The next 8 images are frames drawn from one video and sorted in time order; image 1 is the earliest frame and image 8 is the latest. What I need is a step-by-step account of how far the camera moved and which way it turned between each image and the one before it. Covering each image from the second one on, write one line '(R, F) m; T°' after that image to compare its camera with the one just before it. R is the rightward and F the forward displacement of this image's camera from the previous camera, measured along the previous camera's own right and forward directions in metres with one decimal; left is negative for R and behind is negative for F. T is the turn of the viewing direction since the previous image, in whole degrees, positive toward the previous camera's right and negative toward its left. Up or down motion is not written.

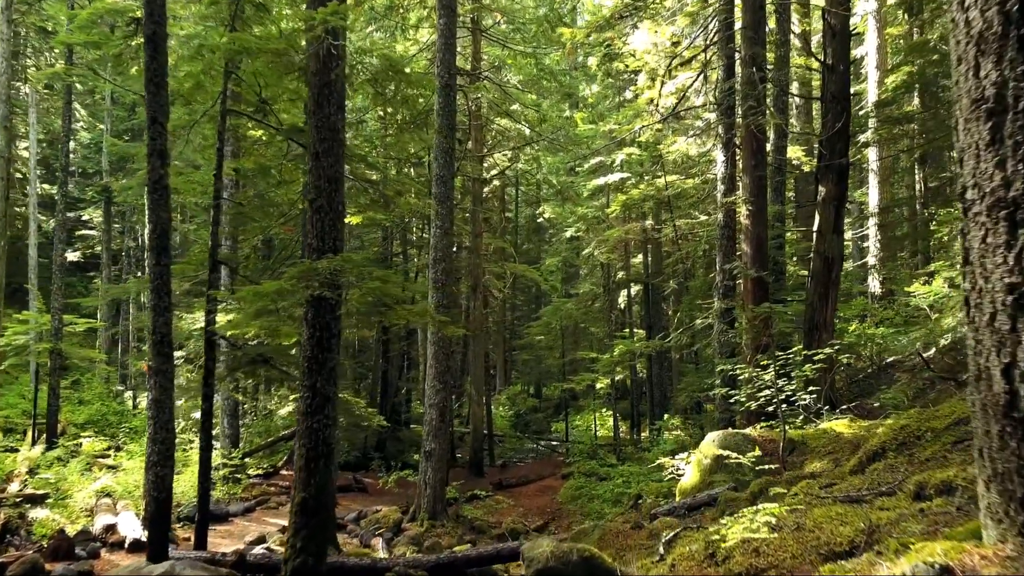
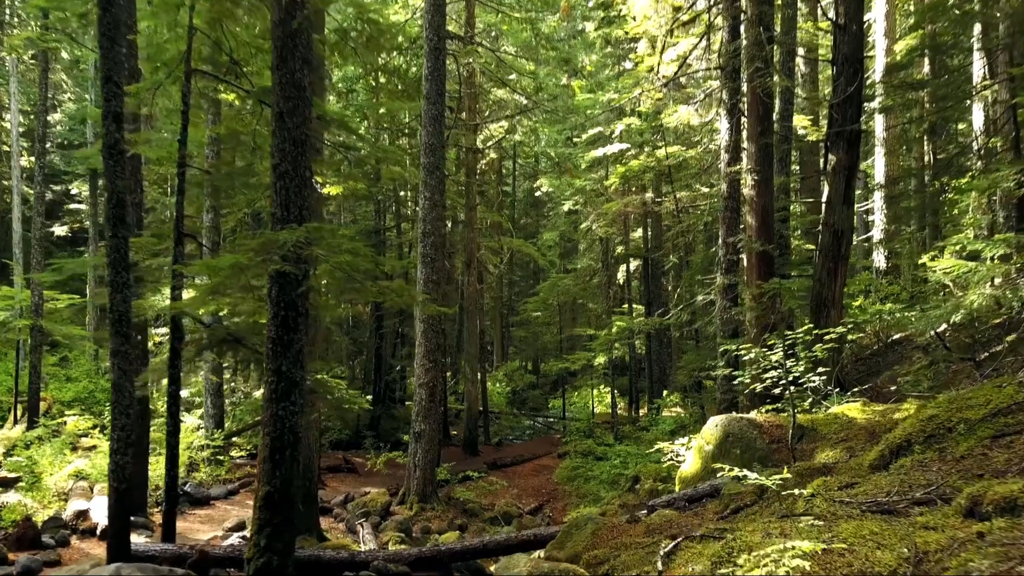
(+0.1, +0.5) m; 0°
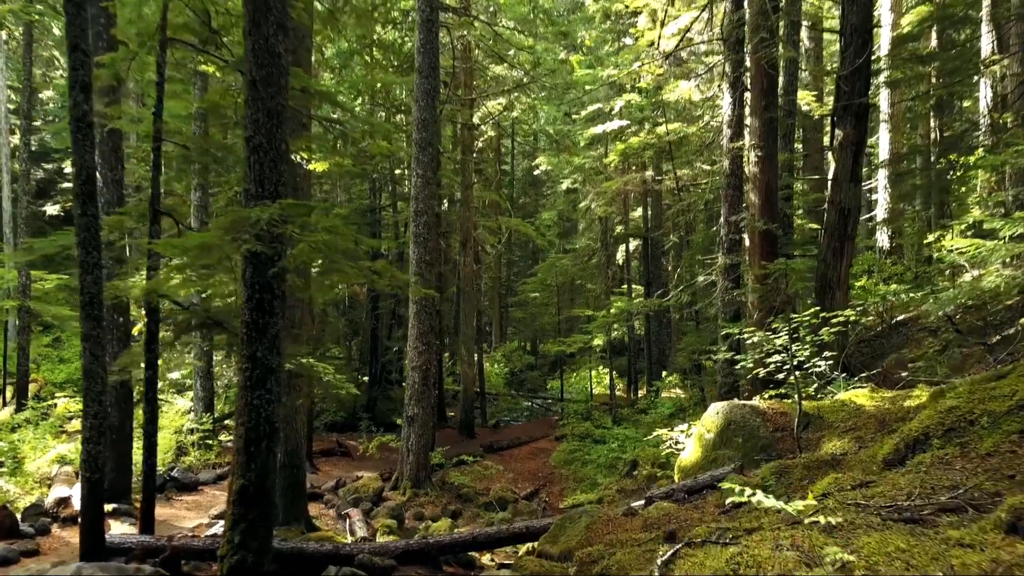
(+0.1, +0.3) m; 0°
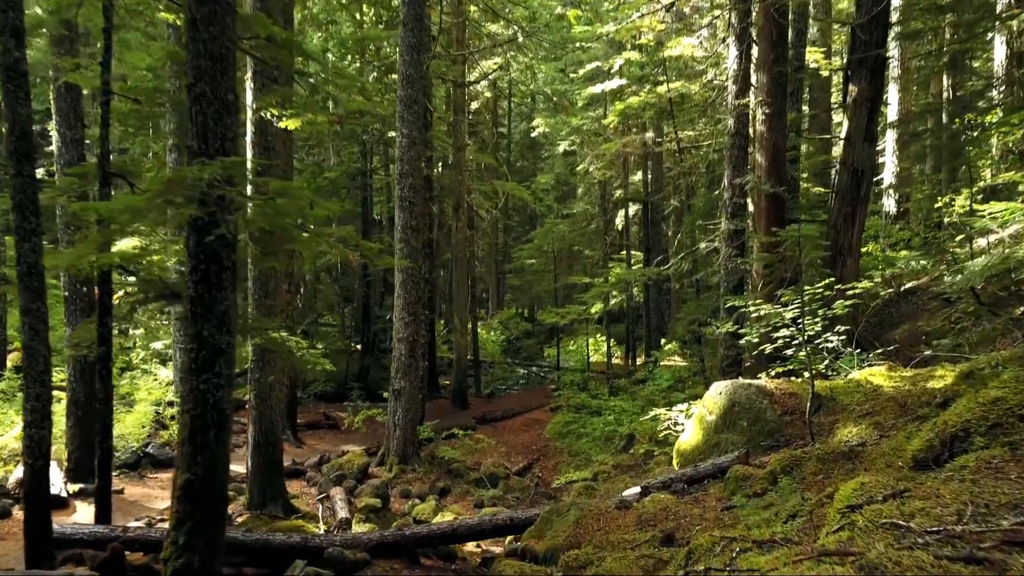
(+0.1, +0.6) m; 0°
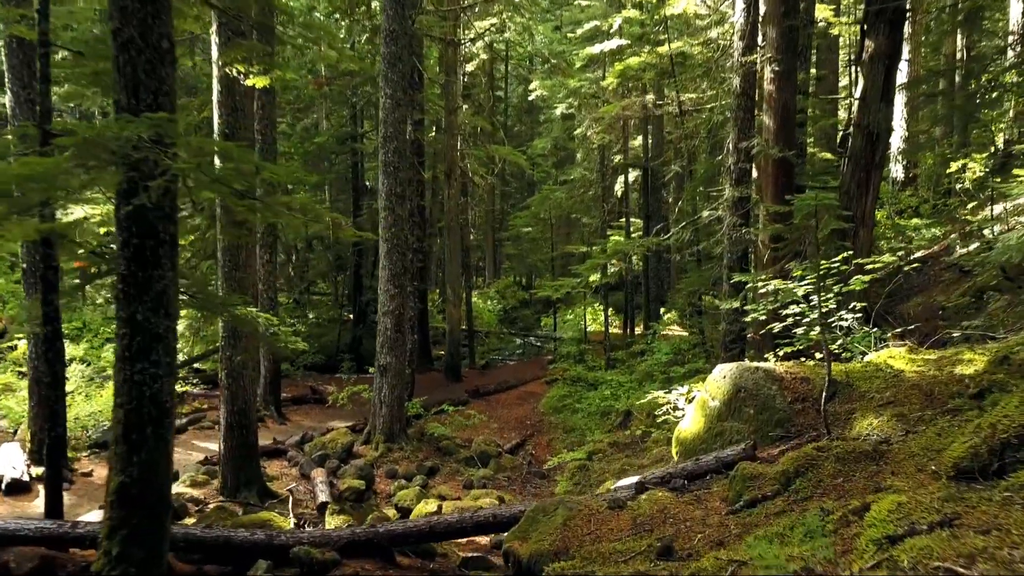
(+0.1, +0.5) m; 0°
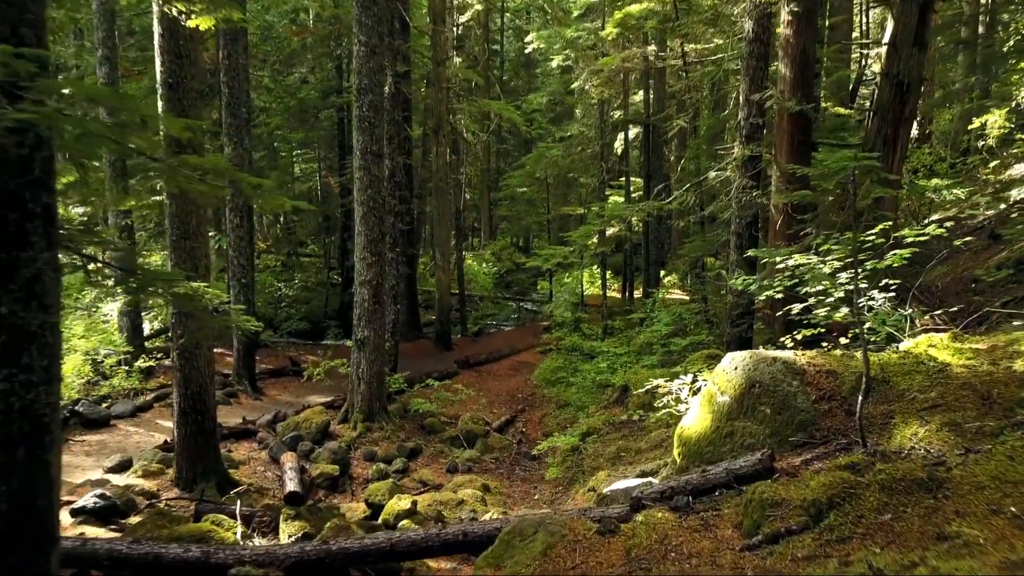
(+0.1, +0.8) m; 0°
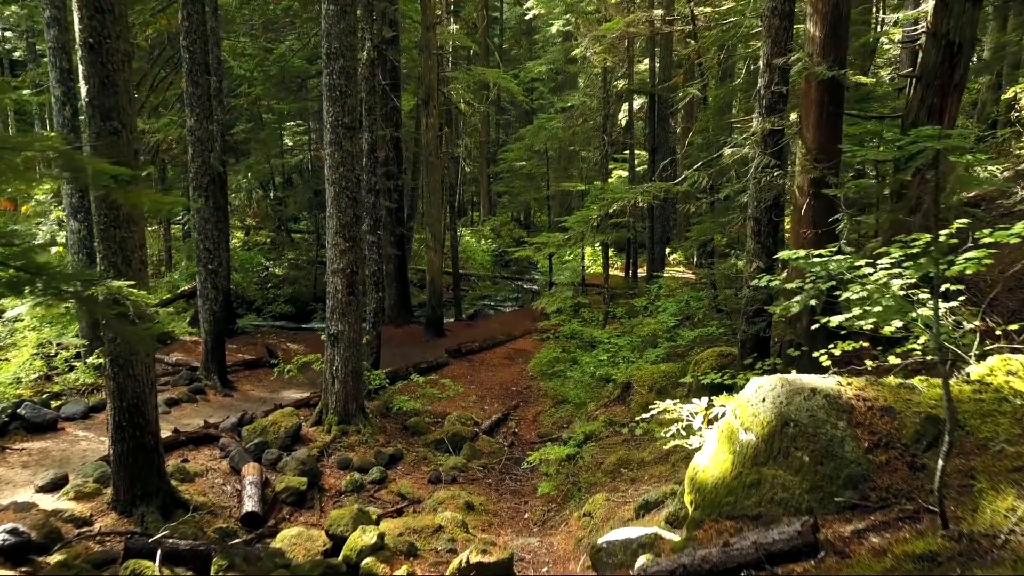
(+0.1, +0.9) m; 0°
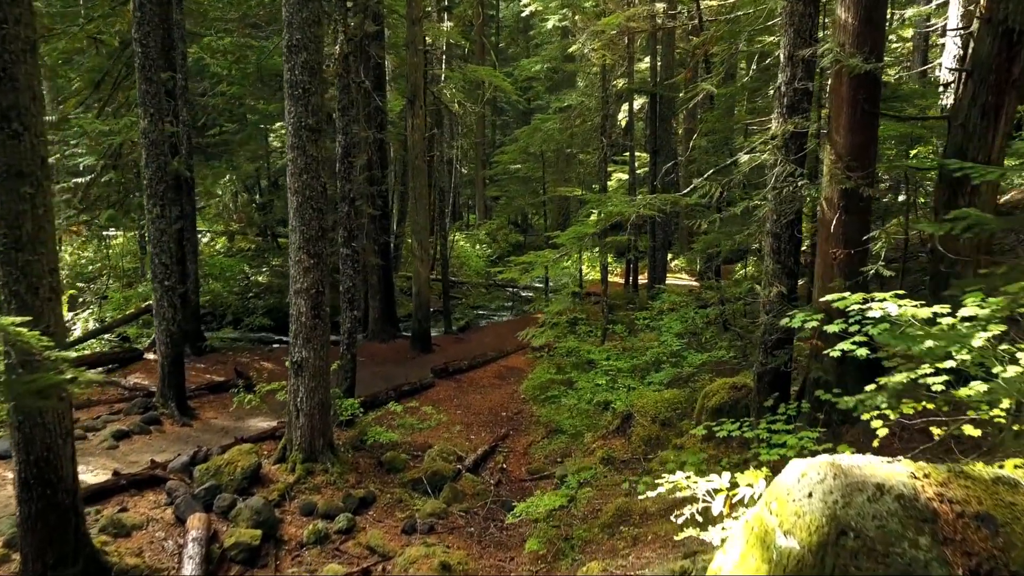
(+0.1, +0.9) m; 0°
